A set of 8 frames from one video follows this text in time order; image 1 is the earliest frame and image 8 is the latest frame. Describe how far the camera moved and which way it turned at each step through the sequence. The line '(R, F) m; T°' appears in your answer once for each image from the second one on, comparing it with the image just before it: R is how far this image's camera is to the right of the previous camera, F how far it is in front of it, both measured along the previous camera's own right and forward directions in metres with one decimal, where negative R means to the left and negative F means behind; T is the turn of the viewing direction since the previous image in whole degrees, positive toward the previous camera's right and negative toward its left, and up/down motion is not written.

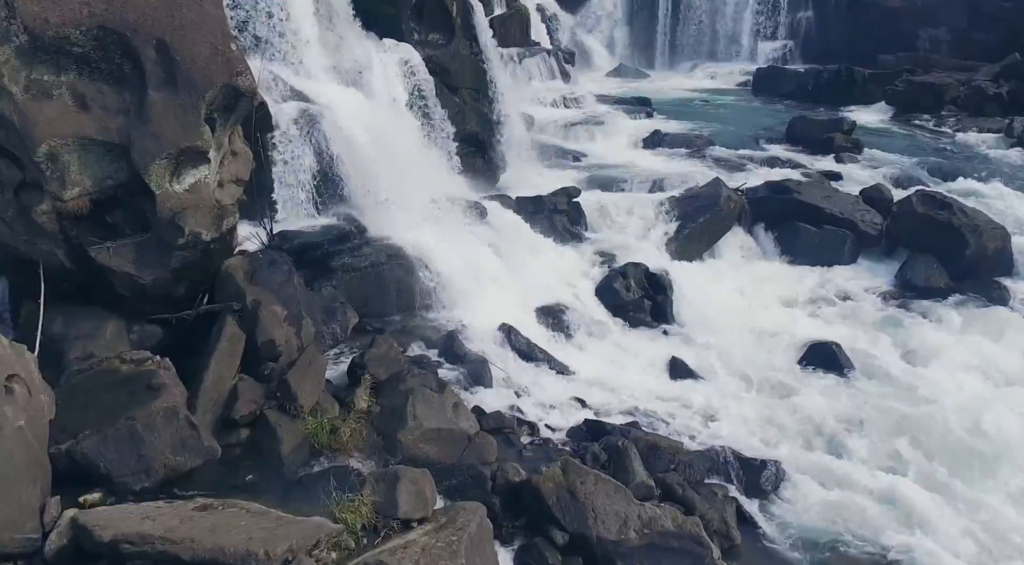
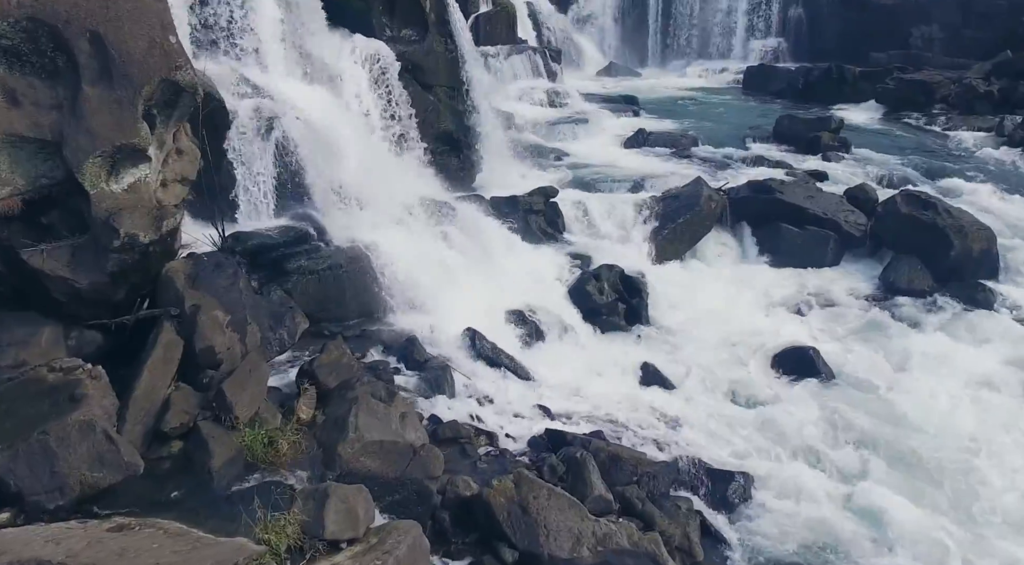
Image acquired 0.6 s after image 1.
(+0.5, +0.3) m; 0°
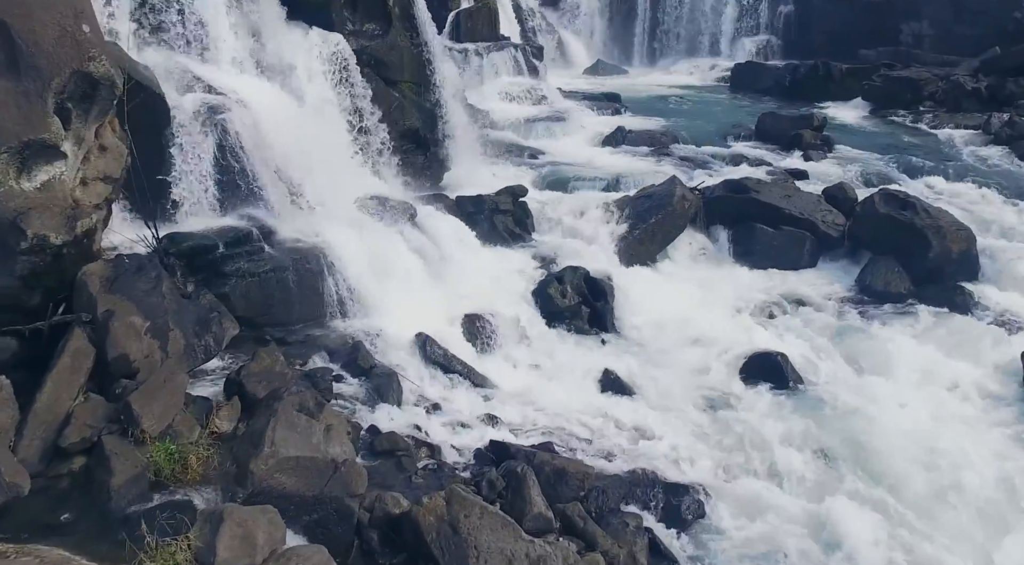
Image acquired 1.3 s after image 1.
(+0.6, +0.4) m; 0°
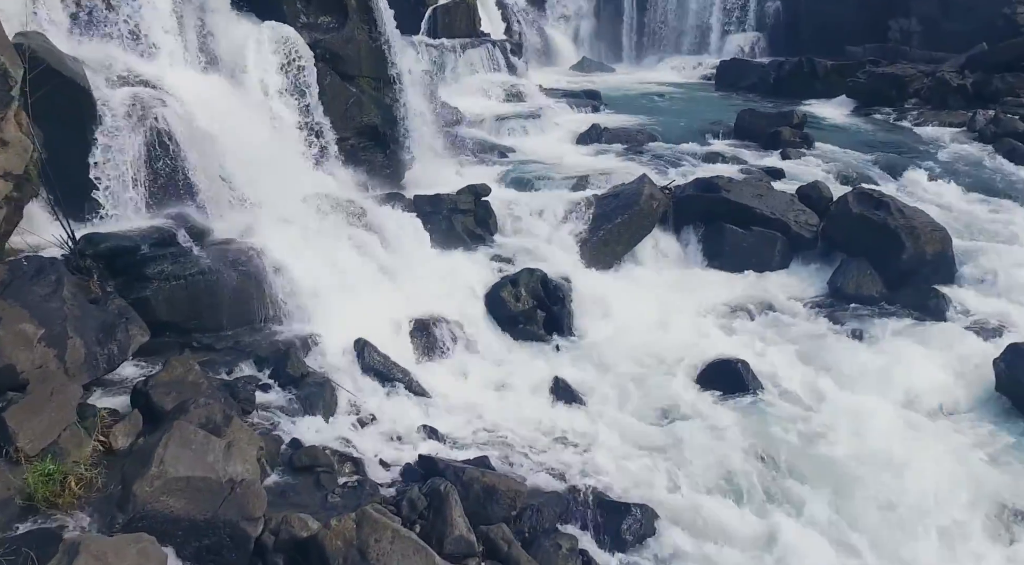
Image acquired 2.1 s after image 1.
(+0.7, +0.5) m; 0°
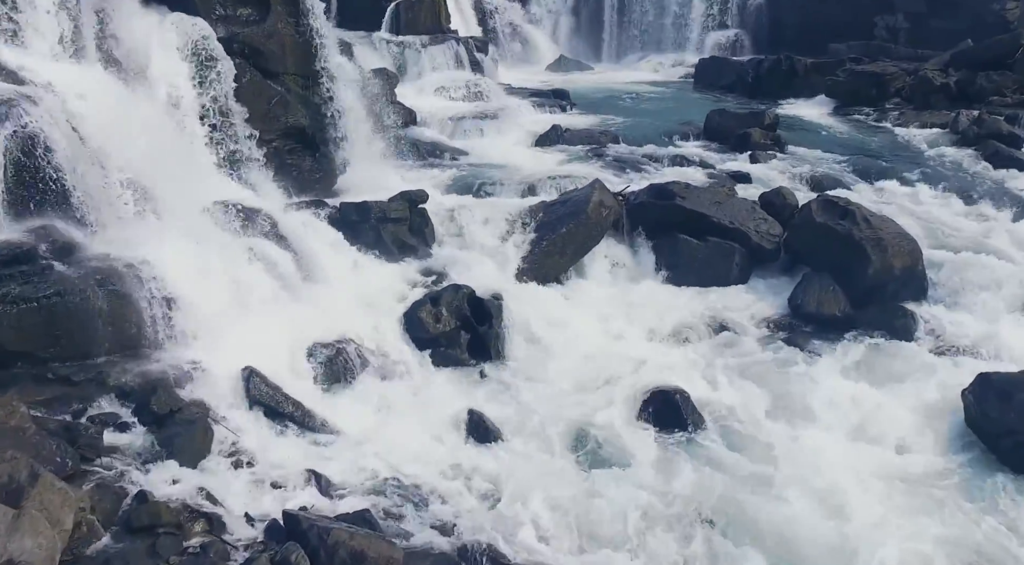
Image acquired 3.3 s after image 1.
(+1.0, +1.0) m; 0°
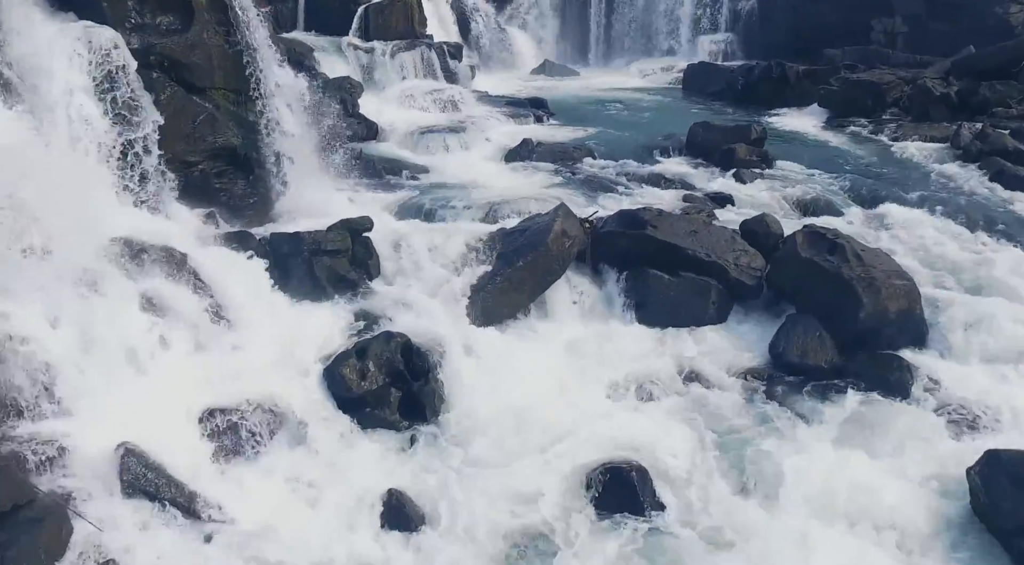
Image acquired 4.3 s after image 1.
(+0.7, +1.2) m; 0°
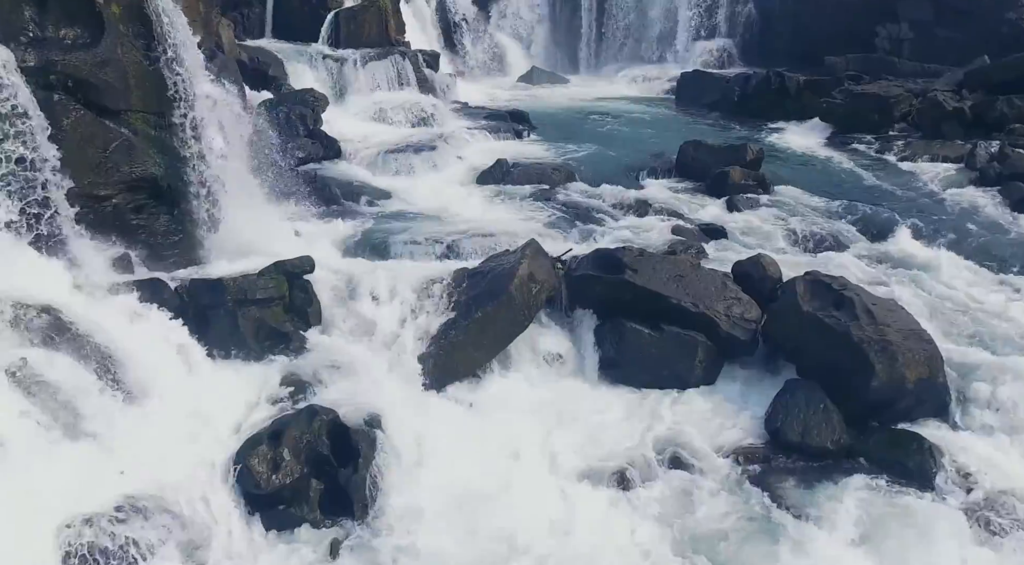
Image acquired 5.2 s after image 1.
(+0.5, +1.4) m; 0°
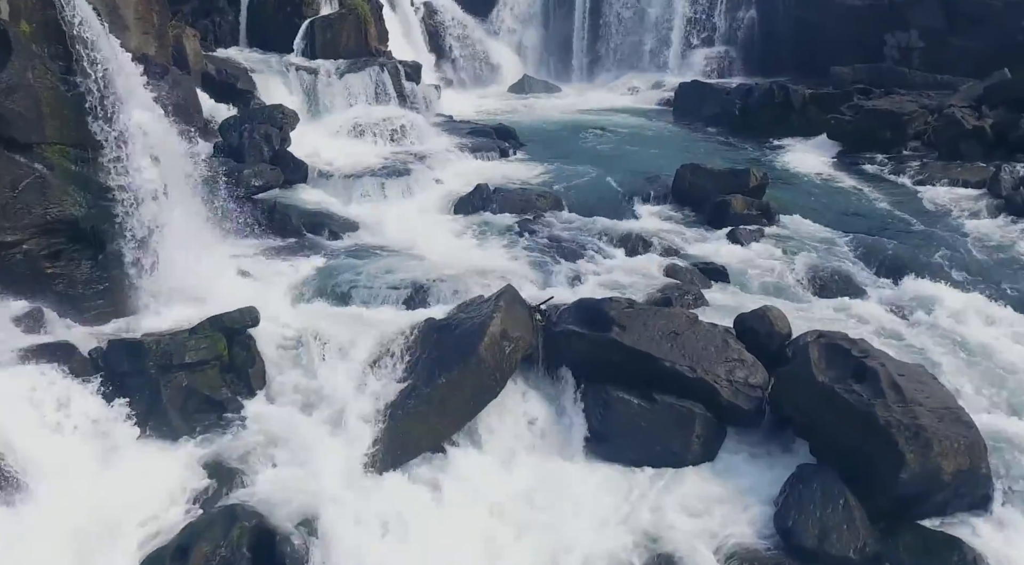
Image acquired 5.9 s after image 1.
(+0.3, +1.2) m; 0°
